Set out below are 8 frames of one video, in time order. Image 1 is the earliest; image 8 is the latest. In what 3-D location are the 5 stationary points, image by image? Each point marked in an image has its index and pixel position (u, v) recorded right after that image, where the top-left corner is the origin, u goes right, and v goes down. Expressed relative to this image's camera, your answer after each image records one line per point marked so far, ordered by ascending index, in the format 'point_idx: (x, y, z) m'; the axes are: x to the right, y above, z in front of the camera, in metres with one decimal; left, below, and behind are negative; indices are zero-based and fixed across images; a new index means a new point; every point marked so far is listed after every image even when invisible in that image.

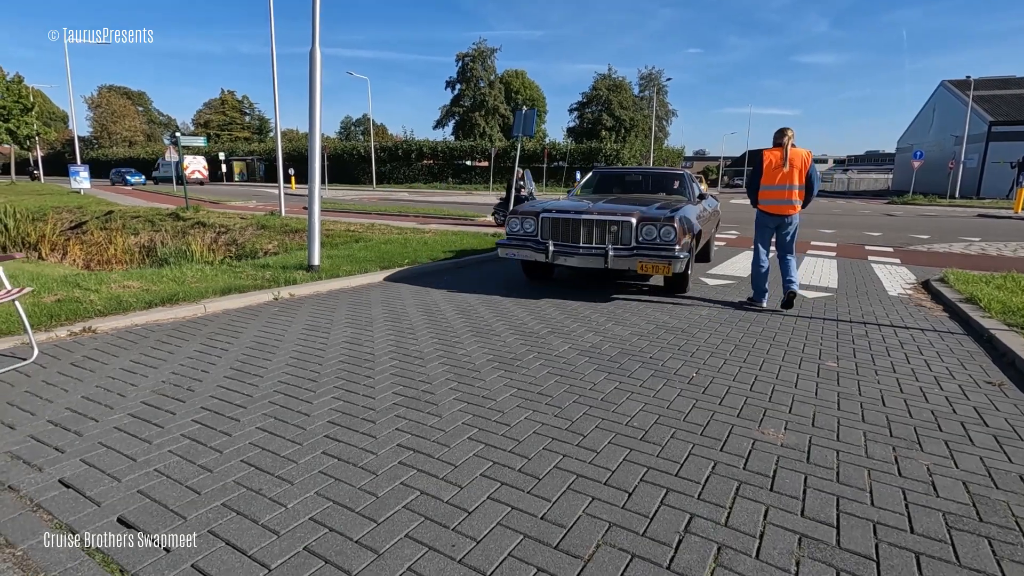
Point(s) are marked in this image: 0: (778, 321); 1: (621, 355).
0: (+2.9, -0.4, +6.0) m
1: (+0.9, -0.6, +4.7) m
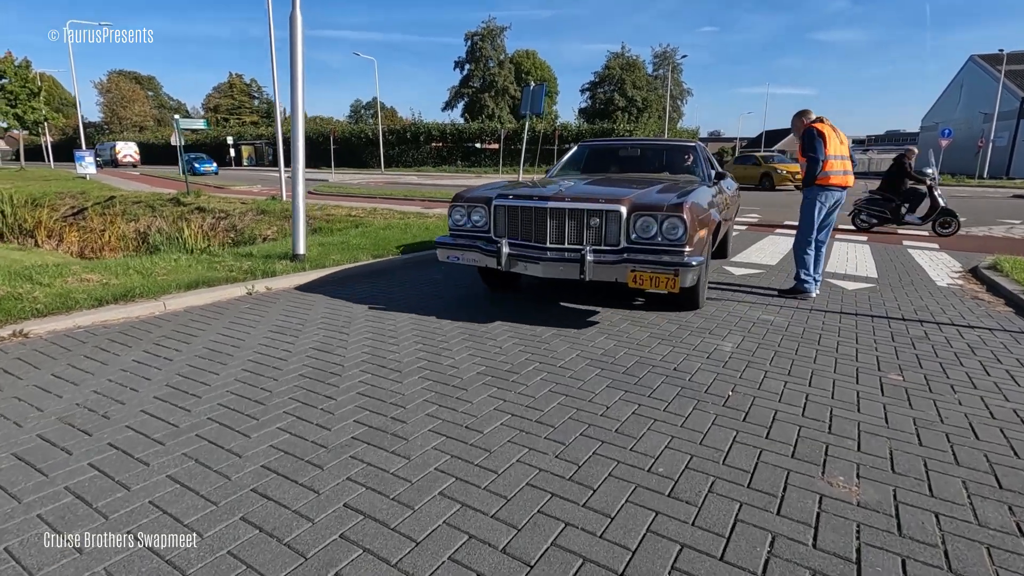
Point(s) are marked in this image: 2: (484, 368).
0: (+2.9, -0.3, +5.2) m
1: (+0.9, -0.5, +4.0) m
2: (-0.2, -0.5, +3.9) m
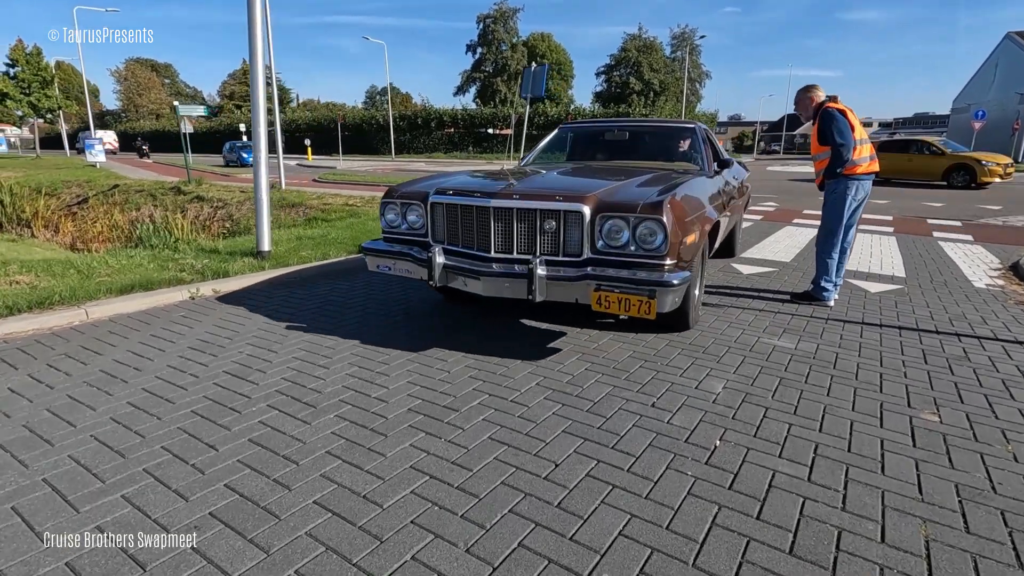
0: (+2.6, -0.4, +4.4) m
1: (+0.5, -0.6, +3.3) m
2: (-0.6, -0.6, +3.2) m
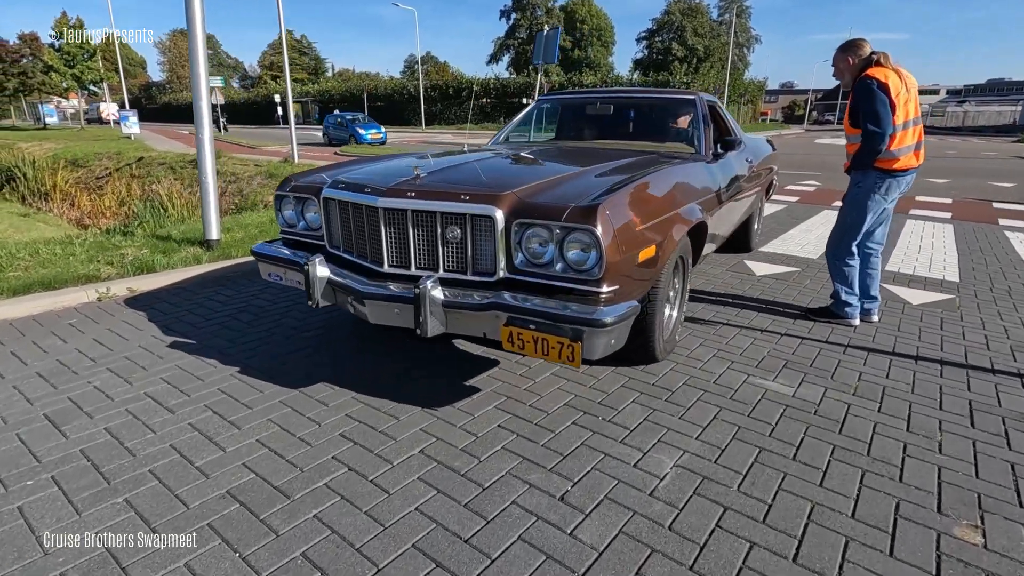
0: (+2.1, -0.6, +3.4) m
1: (-0.1, -0.8, +2.4) m
2: (-1.2, -0.8, +2.5) m
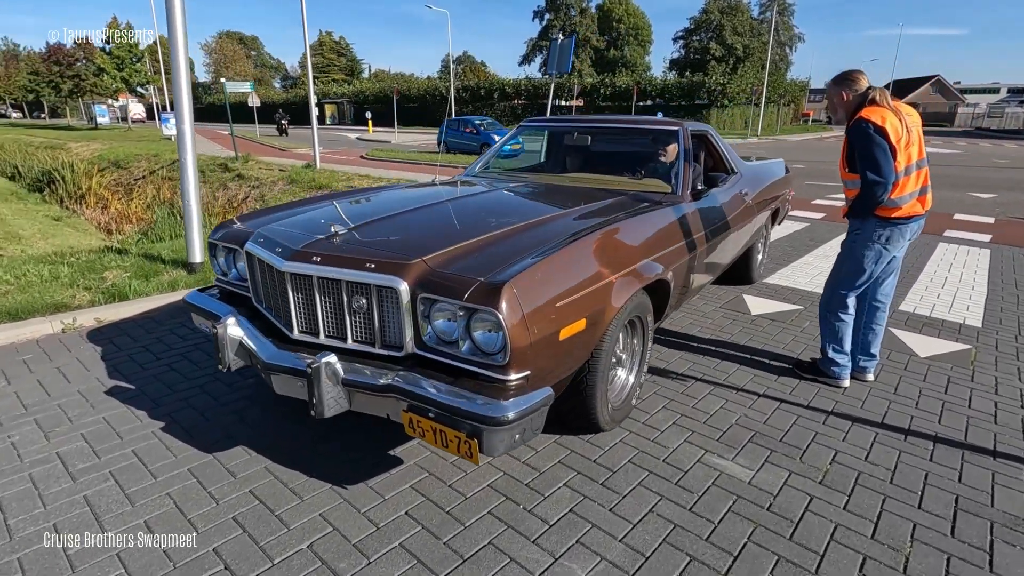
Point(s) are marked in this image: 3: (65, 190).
0: (+1.8, -0.9, +3.0) m
1: (-0.5, -1.1, +2.2) m
2: (-1.6, -1.1, +2.3) m
3: (-12.9, +2.9, +15.4) m
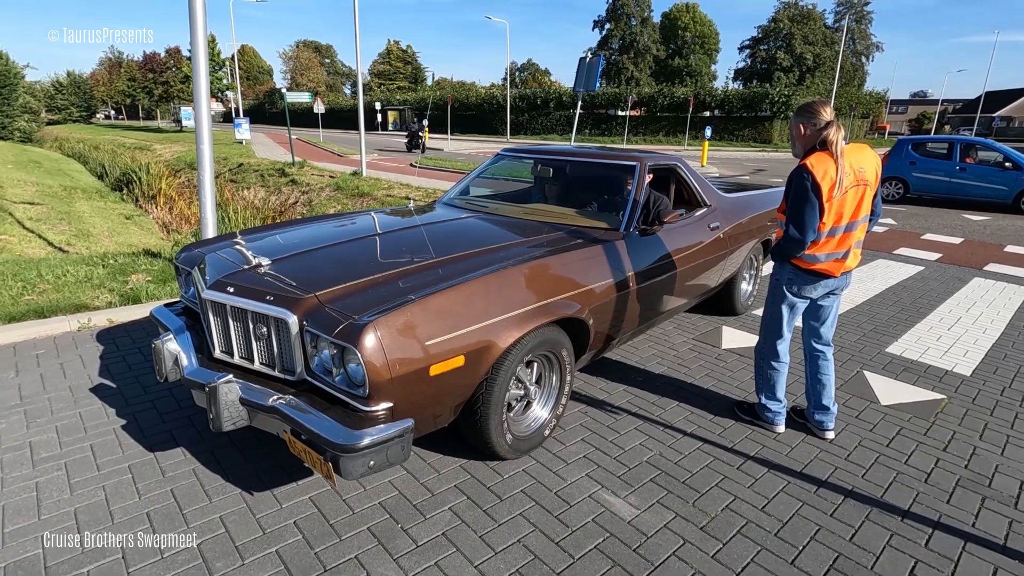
0: (+1.2, -1.2, +3.1) m
1: (-1.2, -1.3, +2.5) m
2: (-2.2, -1.2, +2.7) m
3: (-11.9, +3.1, +16.9) m
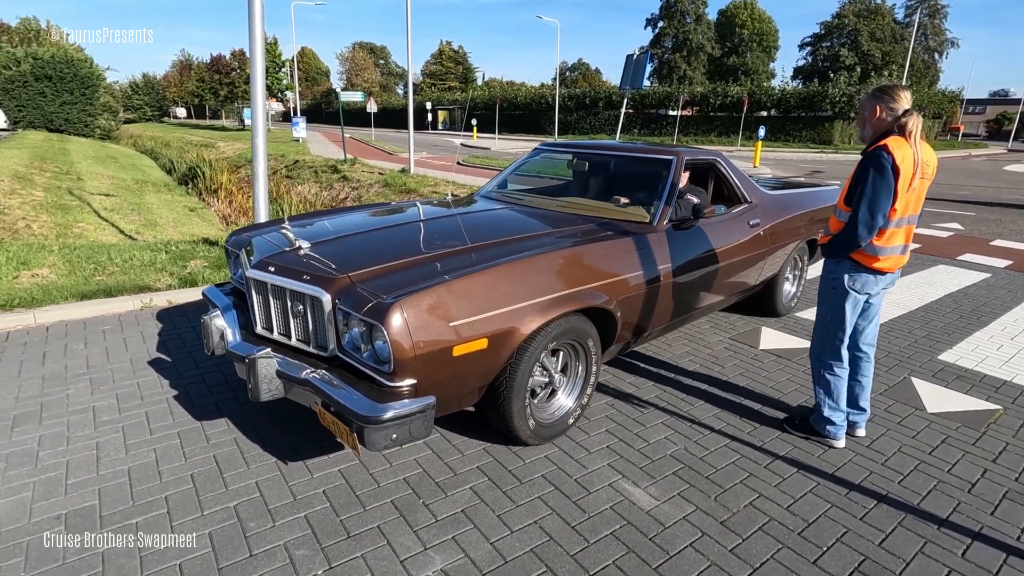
0: (+1.3, -1.2, +3.0) m
1: (-1.1, -1.2, +2.6) m
2: (-2.1, -1.1, +2.9) m
3: (-10.5, +3.5, +17.9) m
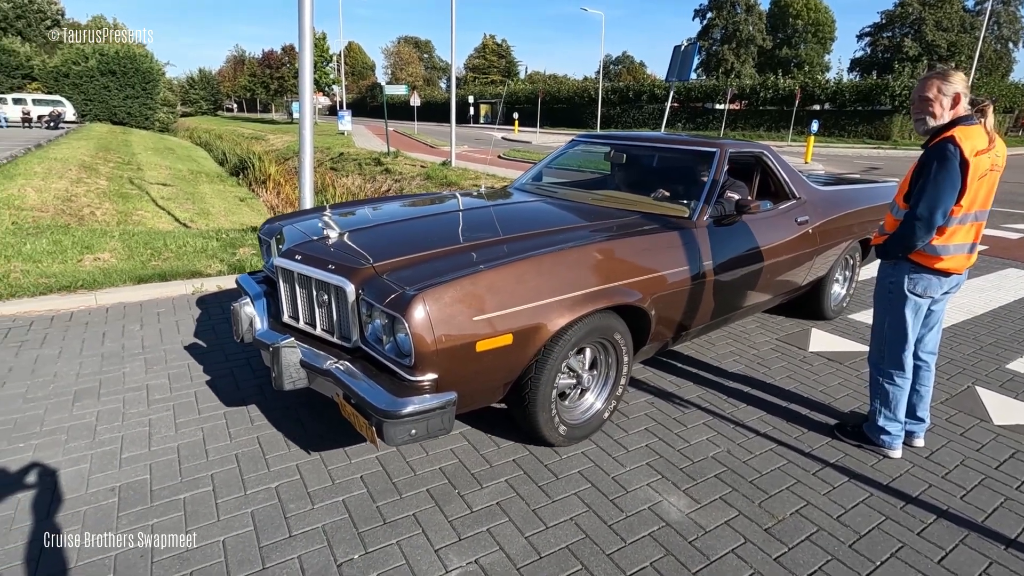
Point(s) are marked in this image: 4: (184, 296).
0: (+1.5, -1.2, +2.9) m
1: (-0.9, -1.1, +2.7) m
2: (-1.9, -1.0, +3.0) m
3: (-9.1, +3.9, +18.5) m
4: (-3.5, -0.1, +5.7) m
